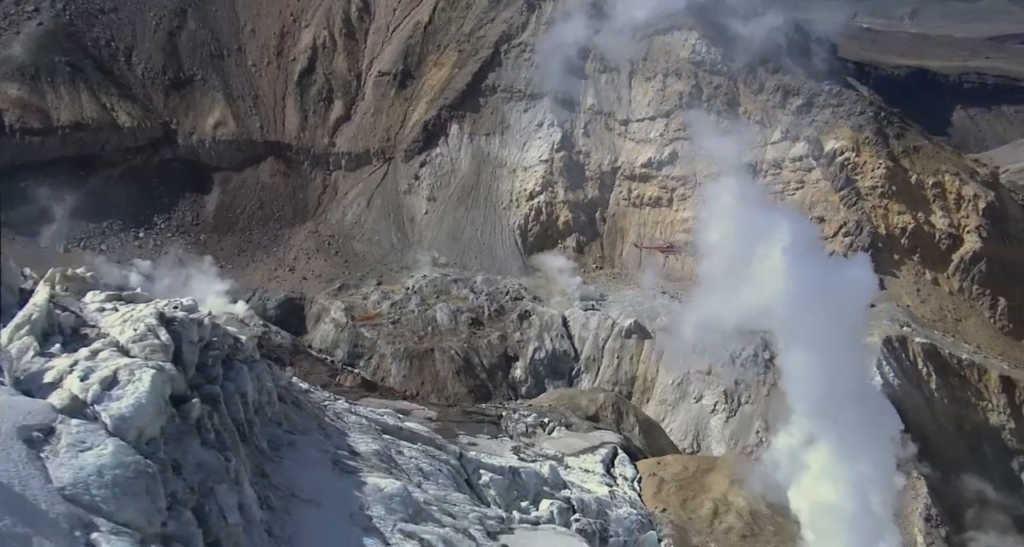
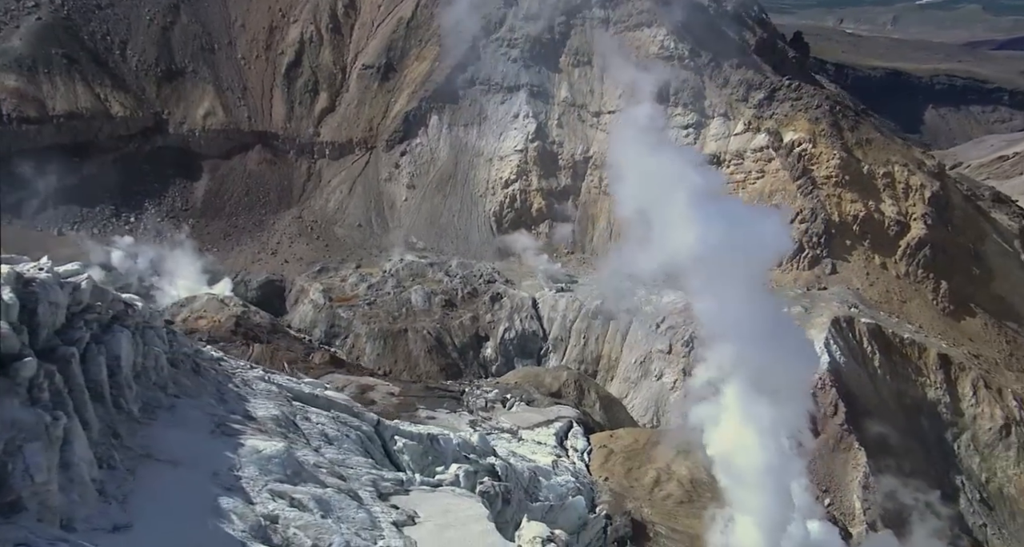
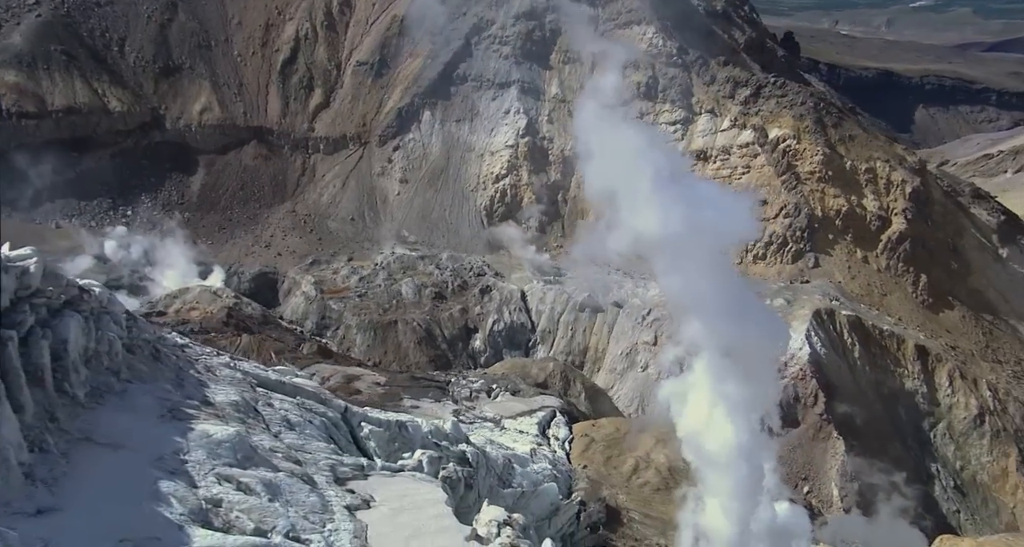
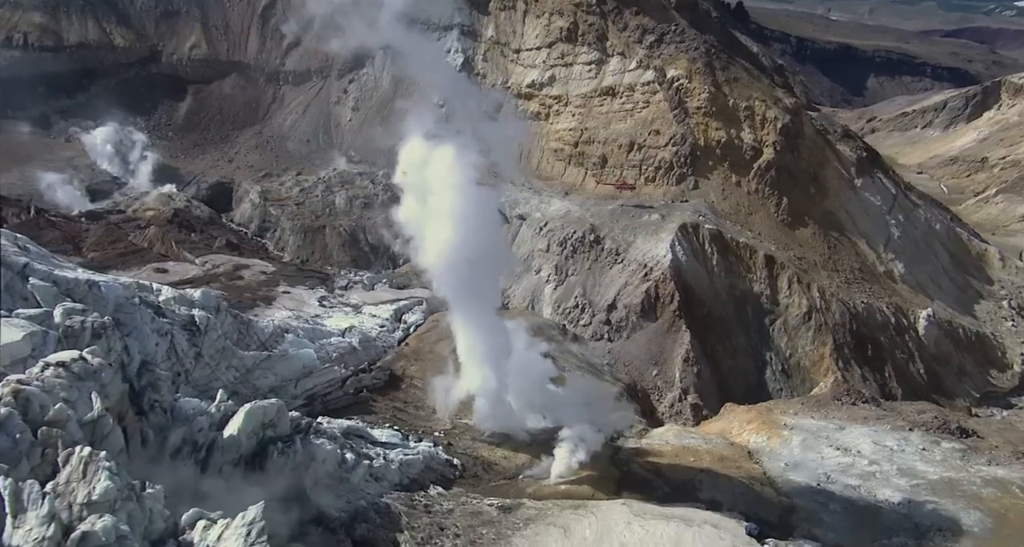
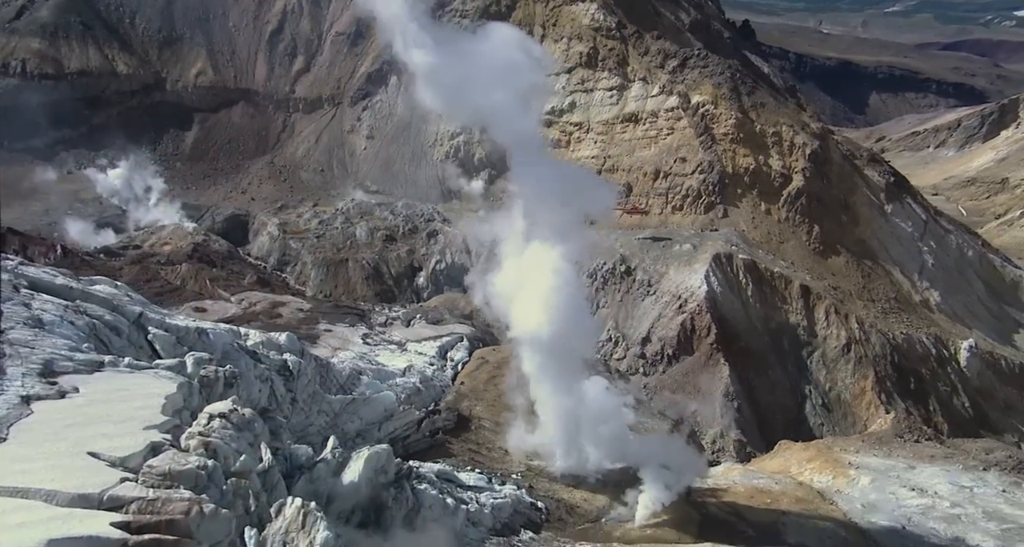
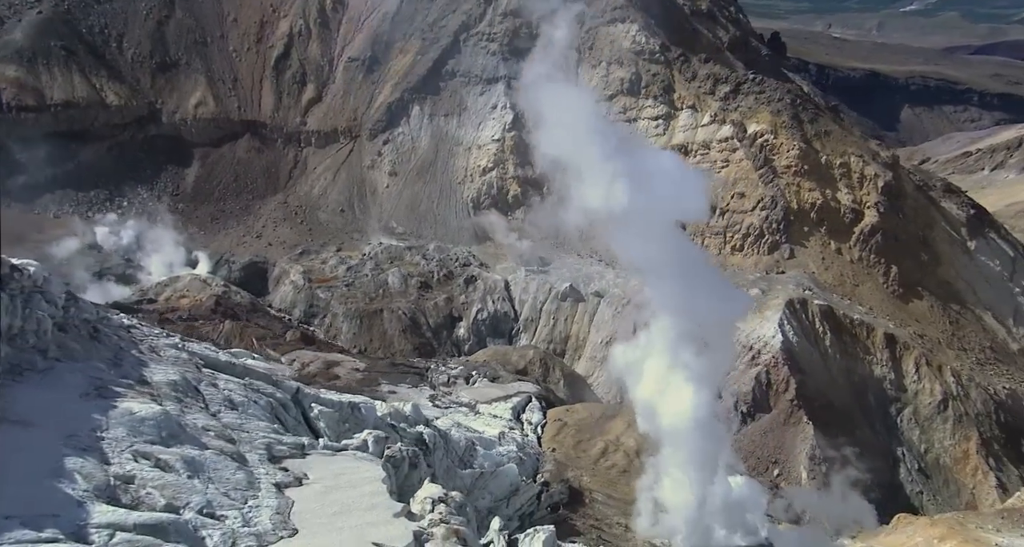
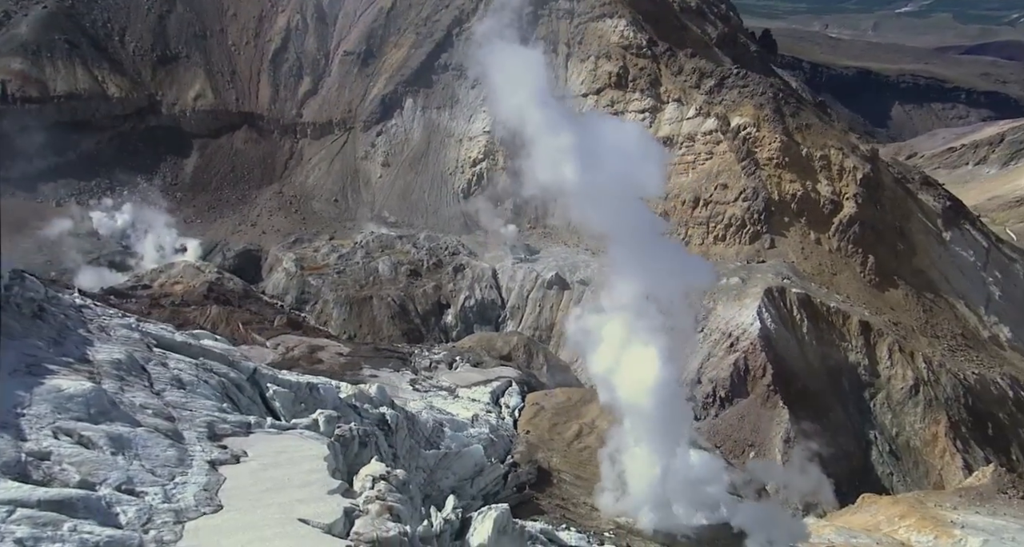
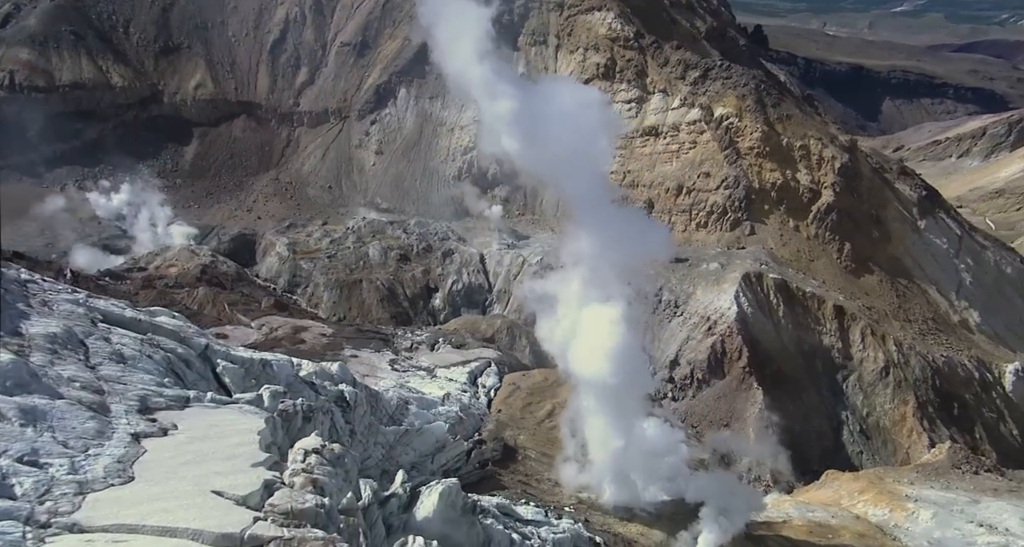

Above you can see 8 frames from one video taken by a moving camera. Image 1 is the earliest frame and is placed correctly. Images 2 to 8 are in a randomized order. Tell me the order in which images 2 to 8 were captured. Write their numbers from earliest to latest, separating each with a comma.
2, 3, 6, 7, 8, 5, 4
